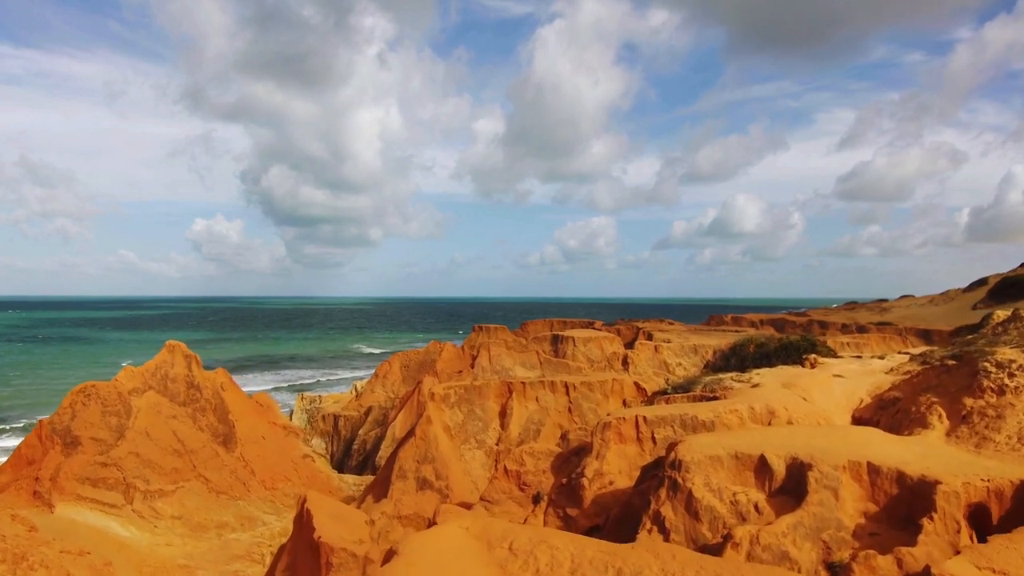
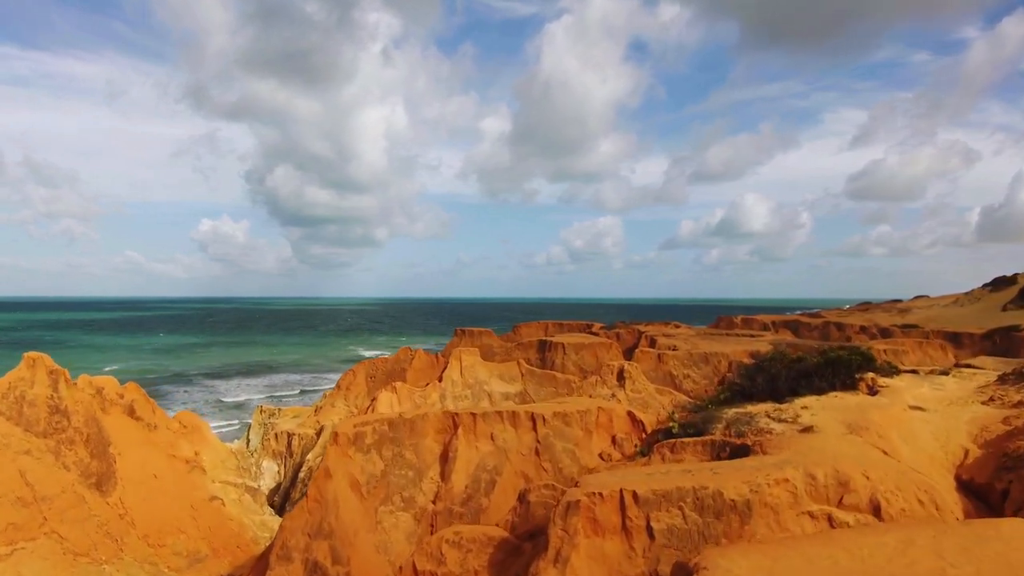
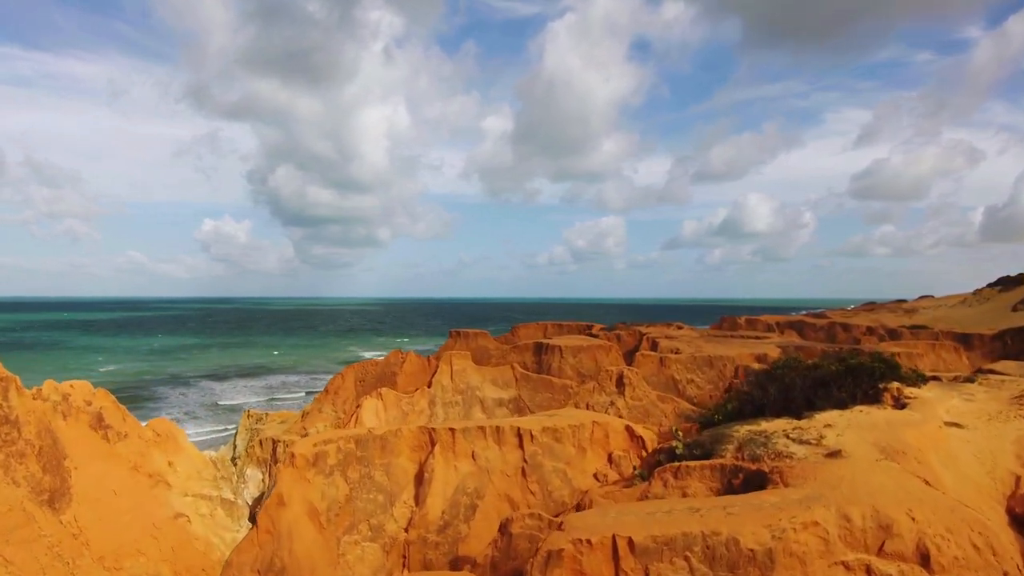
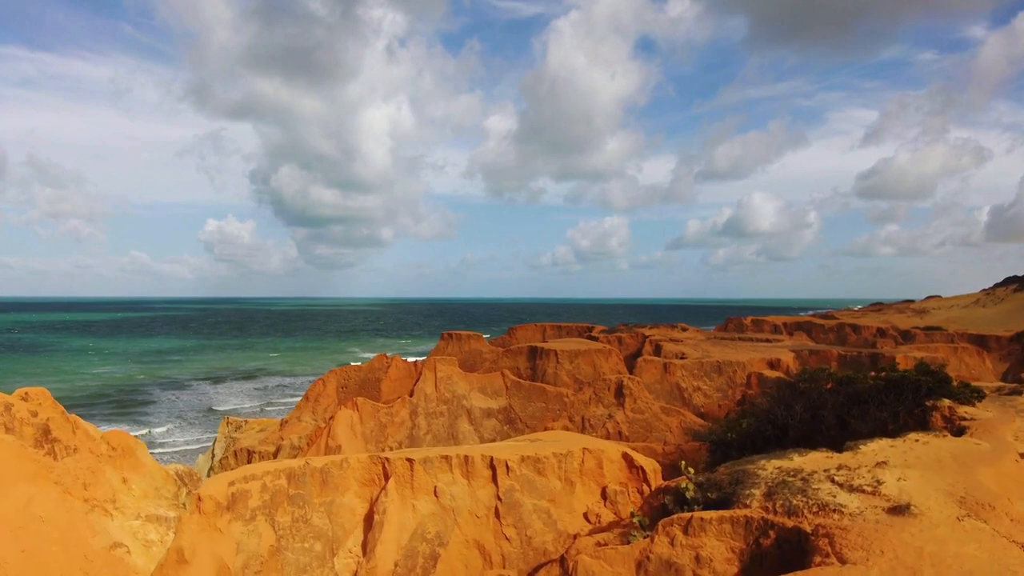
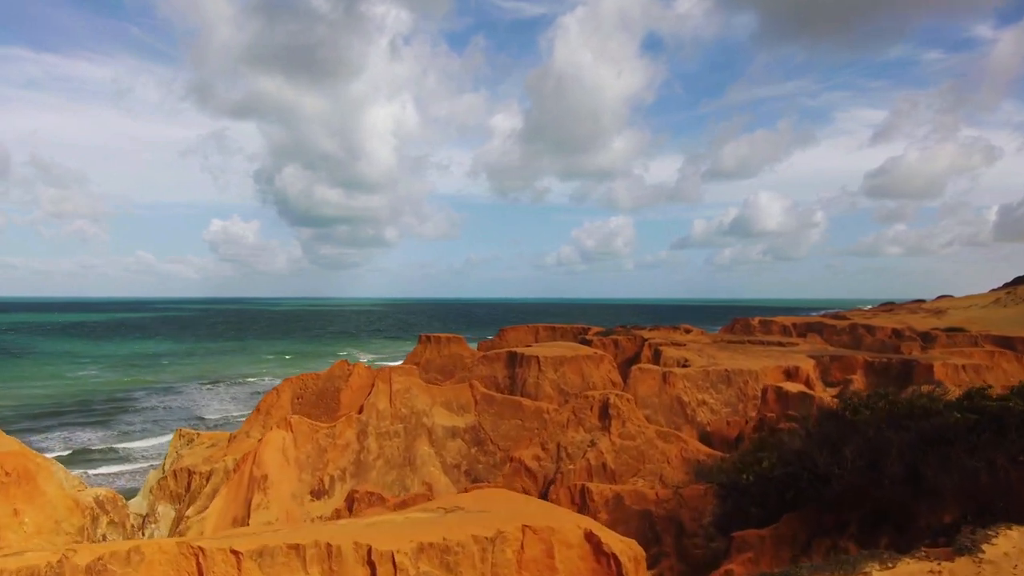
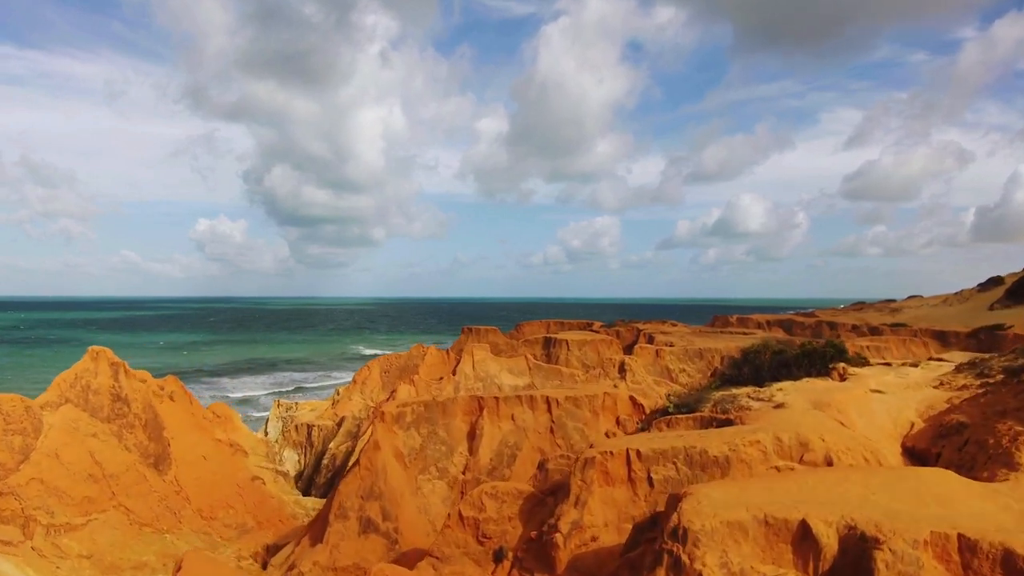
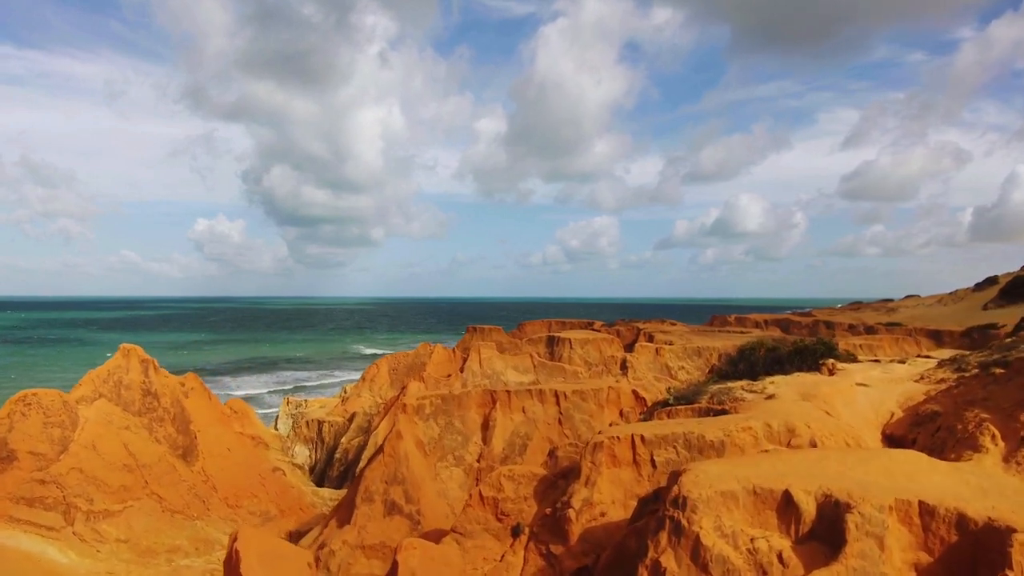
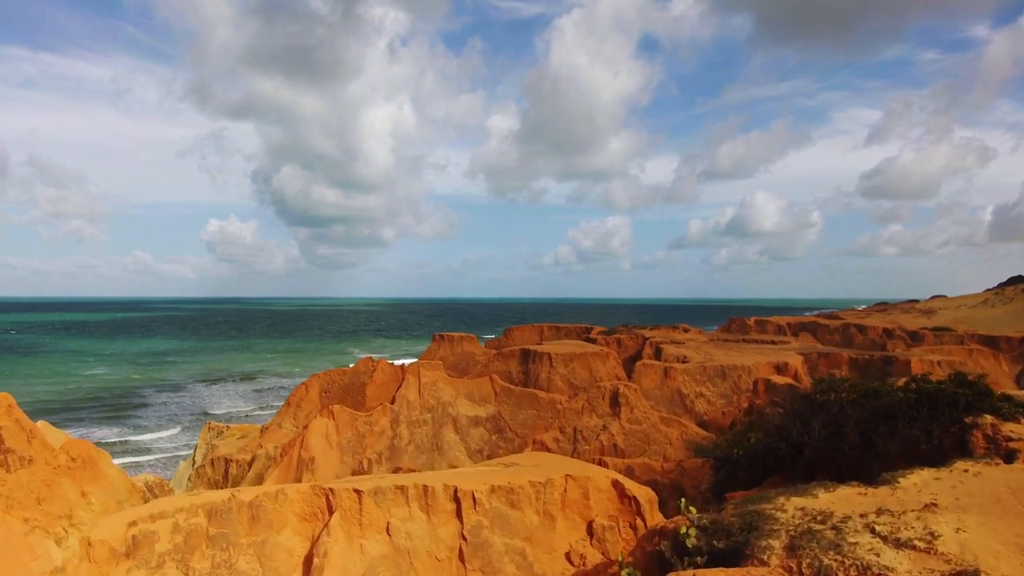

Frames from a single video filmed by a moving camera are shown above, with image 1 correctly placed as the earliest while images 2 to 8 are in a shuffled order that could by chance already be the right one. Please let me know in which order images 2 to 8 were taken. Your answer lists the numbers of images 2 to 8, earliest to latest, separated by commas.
7, 6, 2, 3, 4, 8, 5
